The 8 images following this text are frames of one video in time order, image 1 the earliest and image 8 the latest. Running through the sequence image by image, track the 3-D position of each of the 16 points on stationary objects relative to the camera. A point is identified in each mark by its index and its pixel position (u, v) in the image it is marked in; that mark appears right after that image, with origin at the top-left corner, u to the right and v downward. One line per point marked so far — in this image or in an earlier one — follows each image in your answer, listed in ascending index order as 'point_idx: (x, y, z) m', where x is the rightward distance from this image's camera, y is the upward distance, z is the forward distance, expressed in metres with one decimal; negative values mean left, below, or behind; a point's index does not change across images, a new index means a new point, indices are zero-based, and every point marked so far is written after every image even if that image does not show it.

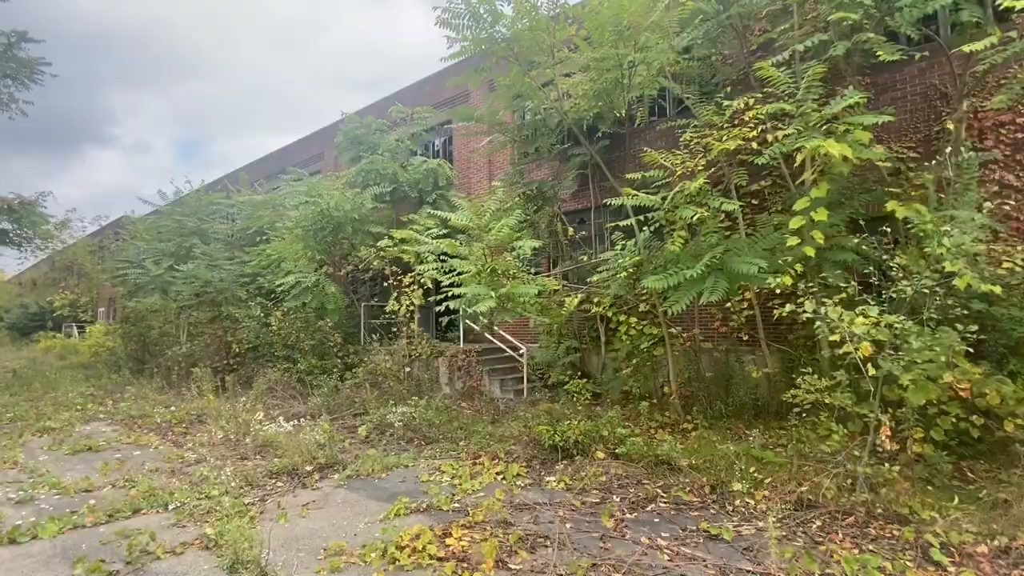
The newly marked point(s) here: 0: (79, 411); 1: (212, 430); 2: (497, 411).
0: (-8.9, -2.5, +10.0) m
1: (-4.8, -2.4, +7.9) m
2: (-0.3, -2.3, +9.0) m
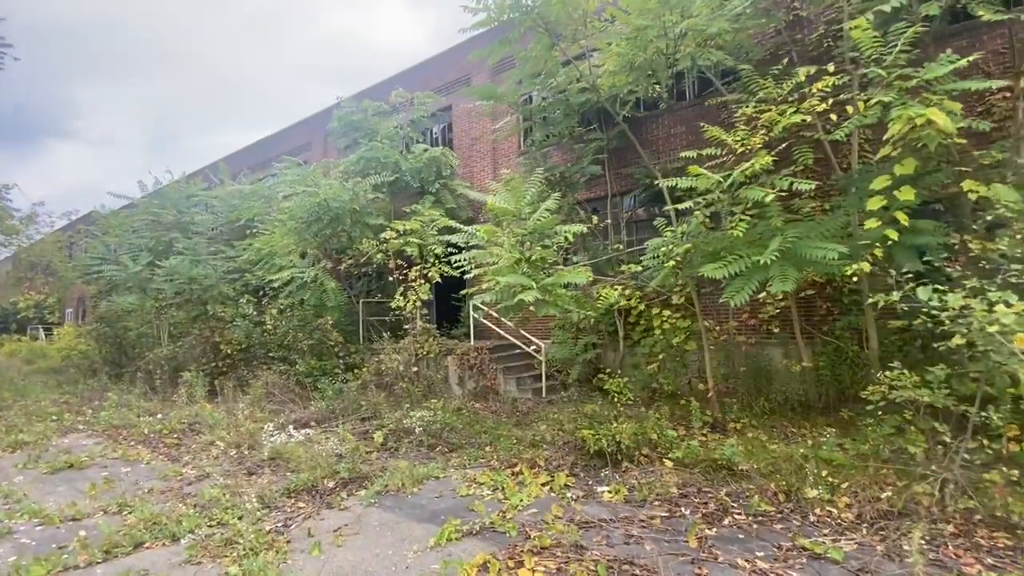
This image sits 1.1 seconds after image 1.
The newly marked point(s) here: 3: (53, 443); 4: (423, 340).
0: (-8.5, -2.5, +9.1) m
1: (-4.4, -2.3, +7.2) m
2: (+0.1, -2.2, +8.5) m
3: (-7.3, -2.4, +7.8) m
4: (-1.9, -1.1, +10.2) m
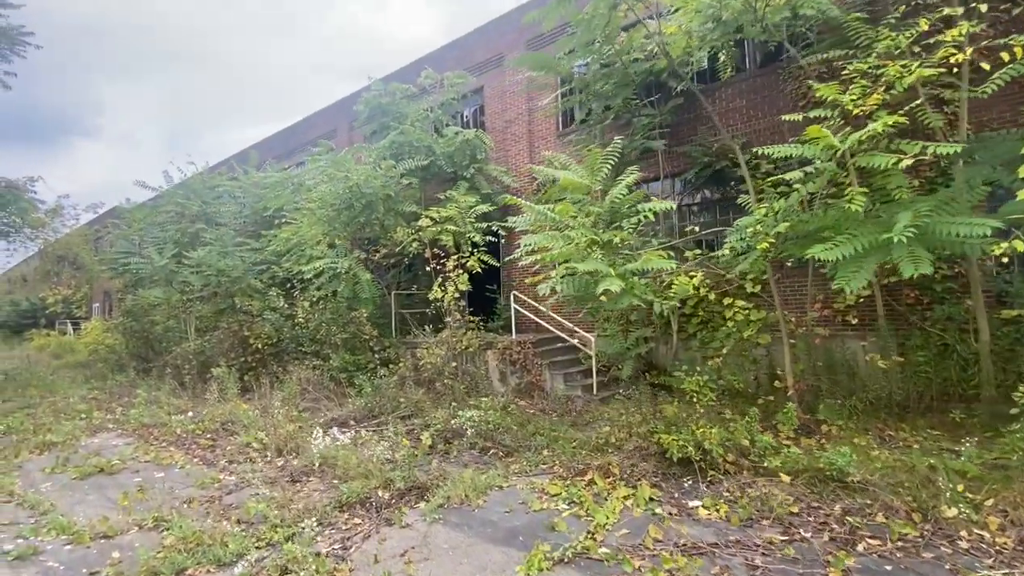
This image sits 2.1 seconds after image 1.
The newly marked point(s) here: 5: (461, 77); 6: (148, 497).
0: (-7.6, -2.3, +8.7) m
1: (-3.6, -2.2, +6.7) m
2: (+0.9, -2.0, +7.8) m
3: (-6.5, -2.3, +7.4) m
4: (-1.0, -0.9, +9.6) m
5: (-1.2, +5.3, +12.2) m
6: (-3.7, -2.1, +5.0) m
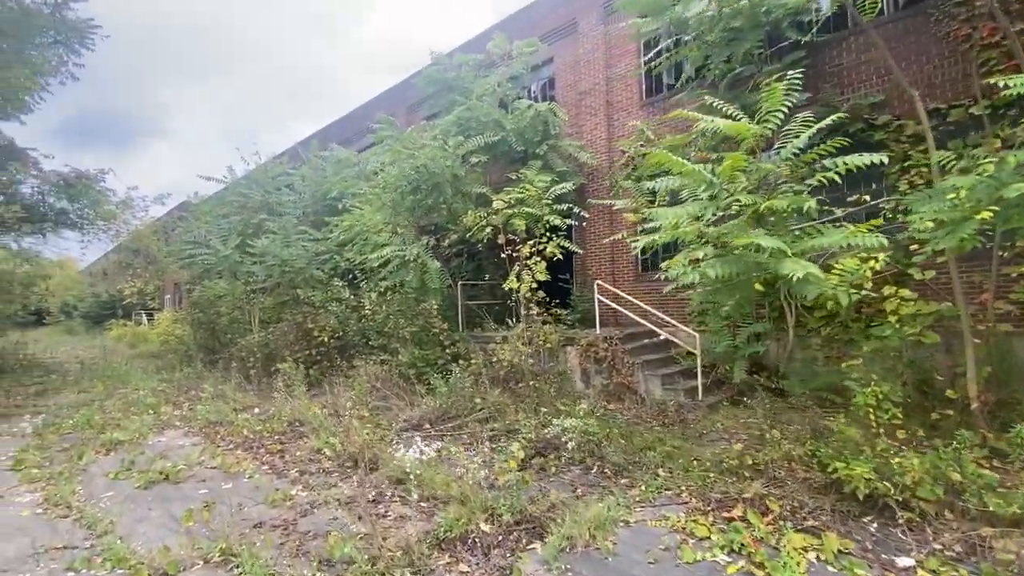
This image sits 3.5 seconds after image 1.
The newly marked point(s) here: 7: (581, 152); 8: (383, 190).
0: (-6.2, -2.2, +8.4) m
1: (-2.3, -2.0, +6.0) m
2: (+2.3, -1.8, +6.7) m
3: (-5.2, -2.2, +7.0) m
4: (+0.5, -0.7, +8.6) m
5: (+0.5, +5.5, +11.1) m
6: (-2.6, -2.0, +4.3) m
7: (+1.5, +2.9, +10.5) m
8: (-2.8, +2.2, +10.8) m
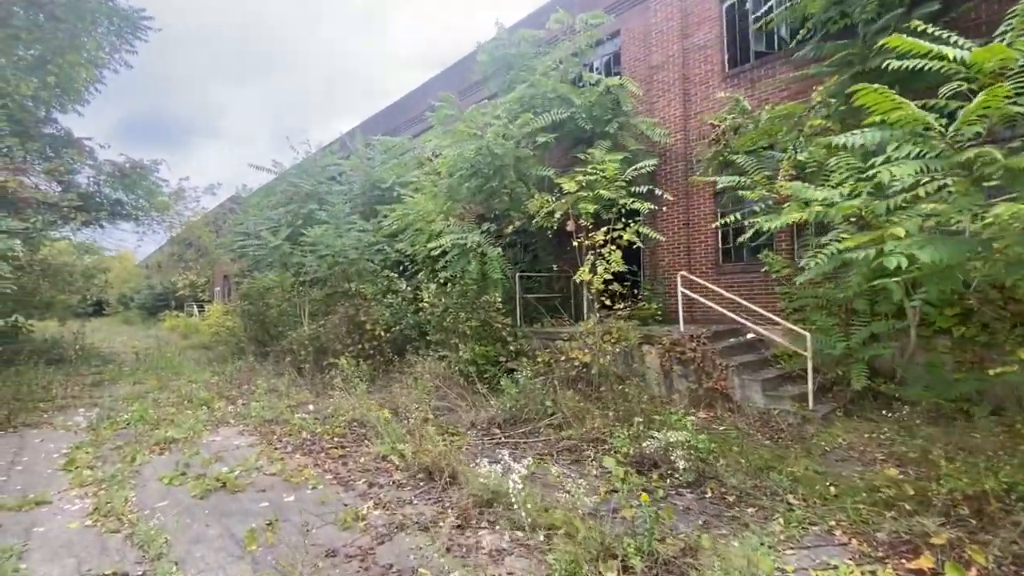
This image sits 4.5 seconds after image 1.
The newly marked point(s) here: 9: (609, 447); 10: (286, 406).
0: (-5.0, -2.0, +8.0) m
1: (-1.4, -1.9, +5.3) m
2: (+3.3, -1.7, +5.8) m
3: (-4.1, -2.0, +6.5) m
4: (+1.7, -0.6, +7.8) m
5: (+1.8, +5.7, +10.2) m
6: (-1.8, -1.9, +3.7) m
7: (+2.8, +3.1, +9.5) m
8: (-1.5, +2.3, +10.1) m
9: (+1.1, -1.7, +5.4) m
10: (-3.6, -1.9, +7.9) m
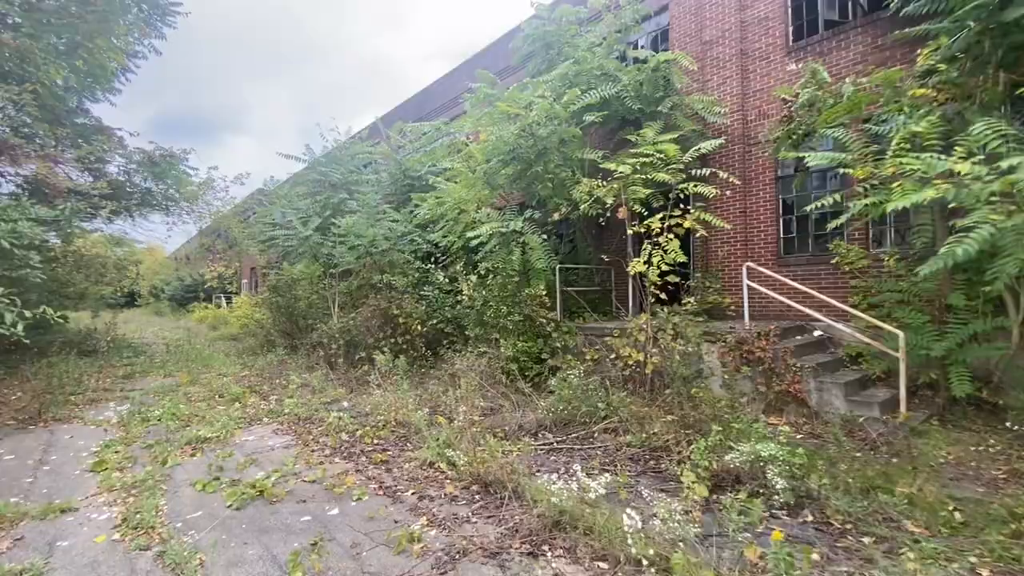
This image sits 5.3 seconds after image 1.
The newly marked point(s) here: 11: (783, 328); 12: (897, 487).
0: (-4.3, -1.8, +7.7) m
1: (-0.8, -1.8, +4.8) m
2: (+3.9, -1.6, +5.1) m
3: (-3.5, -1.9, +6.1) m
4: (+2.4, -0.4, +7.2) m
5: (+2.7, +5.8, +9.5) m
6: (-1.2, -1.8, +3.2) m
7: (+3.6, +3.2, +8.8) m
8: (-0.7, +2.5, +9.6) m
9: (+1.7, -1.6, +4.8) m
10: (-2.9, -1.8, +7.5) m
11: (+4.0, -0.6, +7.2) m
12: (+3.3, -1.7, +4.1) m
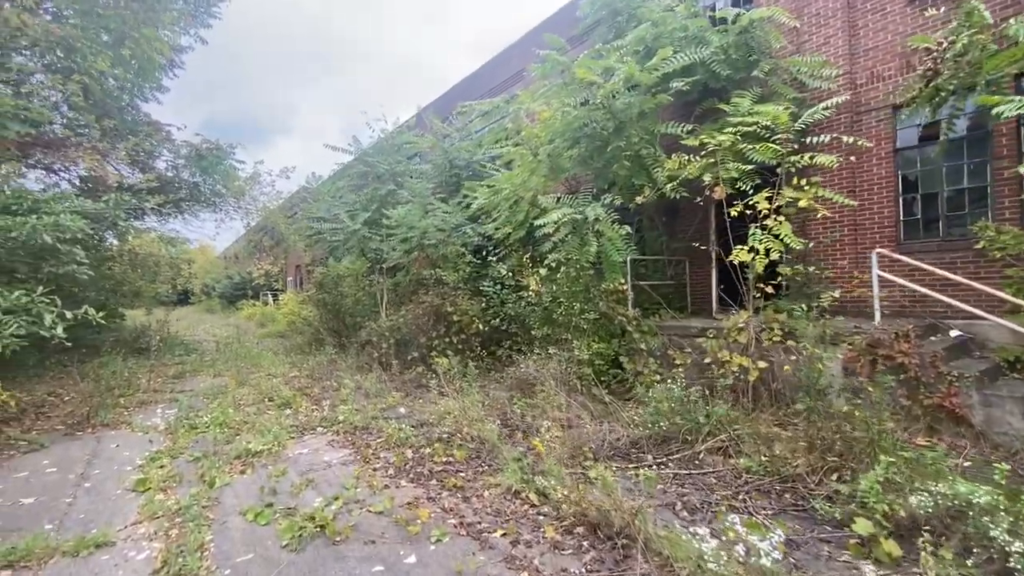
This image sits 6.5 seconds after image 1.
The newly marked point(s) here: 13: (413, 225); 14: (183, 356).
0: (-3.2, -1.8, +7.1) m
1: (+0.1, -1.8, +4.0) m
2: (+4.8, -1.6, +3.9) m
3: (-2.5, -1.9, +5.5) m
4: (+3.4, -0.3, +6.1) m
5: (+3.8, +5.9, +8.3) m
6: (-0.5, -1.8, +2.4) m
7: (+4.7, +3.3, +7.6) m
8: (+0.5, +2.6, +8.7) m
9: (+2.5, -1.6, +3.7) m
10: (-1.9, -1.7, +6.8) m
11: (+5.0, -0.5, +6.0) m
12: (+4.1, -1.6, +3.0) m
13: (-2.1, +1.3, +10.2) m
14: (-8.1, -1.7, +12.1) m
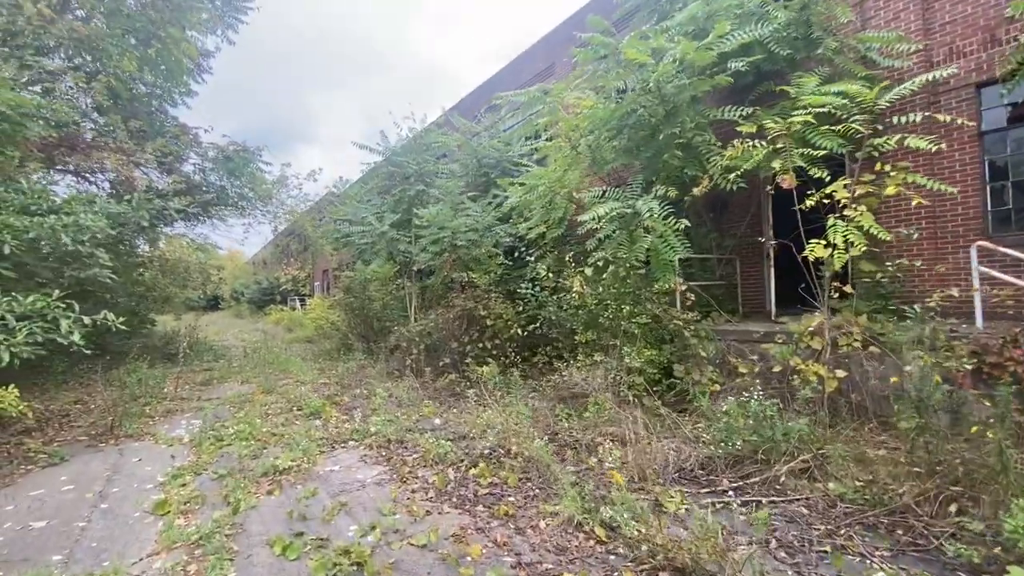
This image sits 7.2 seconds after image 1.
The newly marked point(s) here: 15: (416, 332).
0: (-2.7, -1.8, +6.7) m
1: (+0.5, -1.8, +3.4) m
2: (+5.2, -1.5, +3.1) m
3: (-2.0, -1.9, +5.0) m
4: (+3.9, -0.3, +5.4) m
5: (+4.4, +5.9, +7.7) m
6: (-0.1, -1.8, +1.9) m
7: (+5.2, +3.3, +6.8) m
8: (+1.1, +2.6, +8.1) m
9: (+3.0, -1.5, +3.1) m
10: (-1.3, -1.7, +6.3) m
11: (+5.5, -0.5, +5.2) m
12: (+4.5, -1.6, +2.2) m
13: (-1.4, +1.3, +9.8) m
14: (-7.3, -1.8, +11.9) m
15: (-1.7, -0.9, +9.2) m
